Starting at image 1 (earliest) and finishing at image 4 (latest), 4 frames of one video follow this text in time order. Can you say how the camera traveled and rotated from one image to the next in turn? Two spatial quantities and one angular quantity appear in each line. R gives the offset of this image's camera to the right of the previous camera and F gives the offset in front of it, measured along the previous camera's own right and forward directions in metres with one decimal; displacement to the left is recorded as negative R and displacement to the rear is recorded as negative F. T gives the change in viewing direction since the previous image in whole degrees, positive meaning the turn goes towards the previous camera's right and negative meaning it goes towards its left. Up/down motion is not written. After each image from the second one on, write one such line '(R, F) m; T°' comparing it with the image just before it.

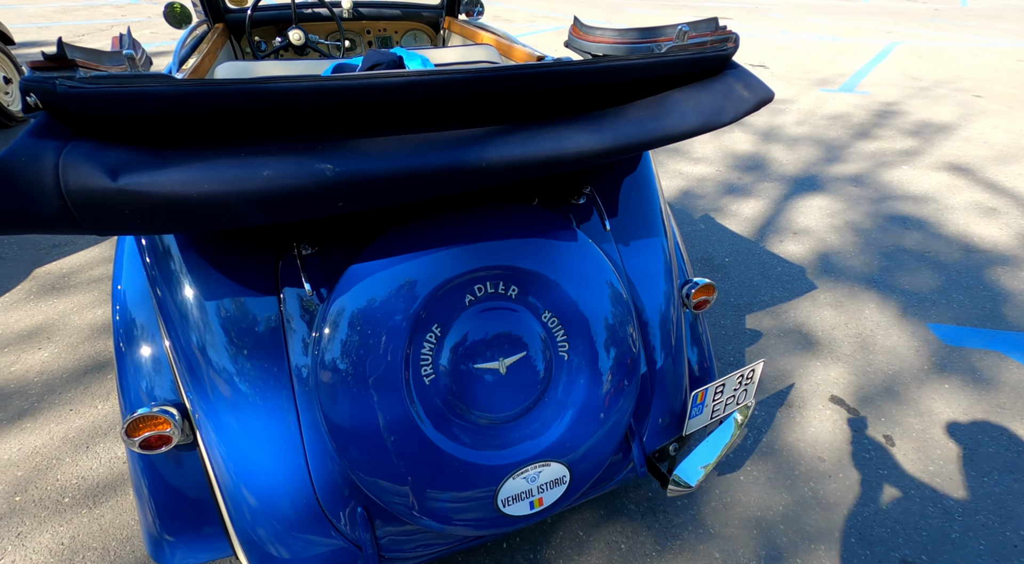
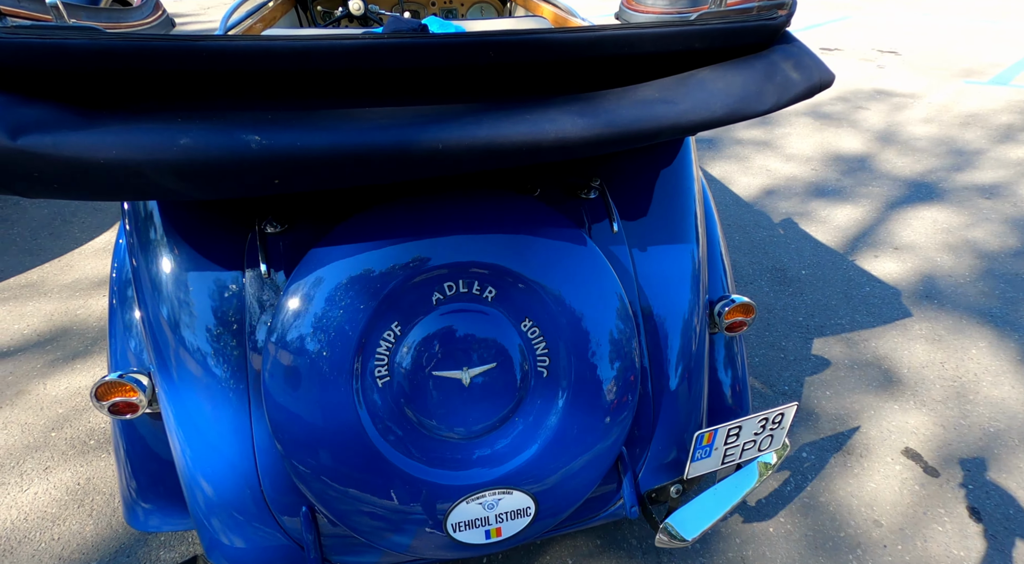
(+0.4, +0.3) m; -10°
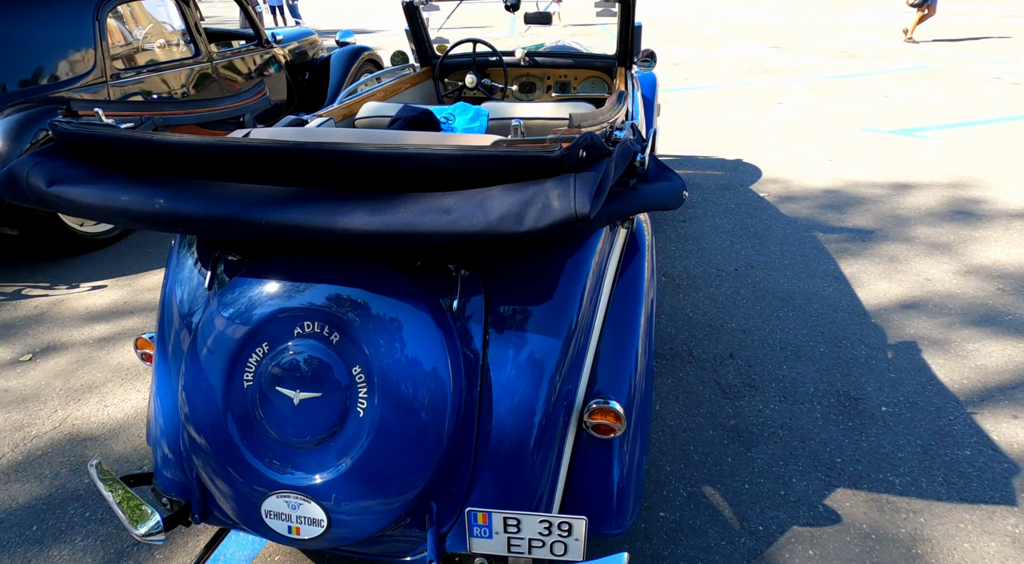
(+1.3, +0.1) m; -28°
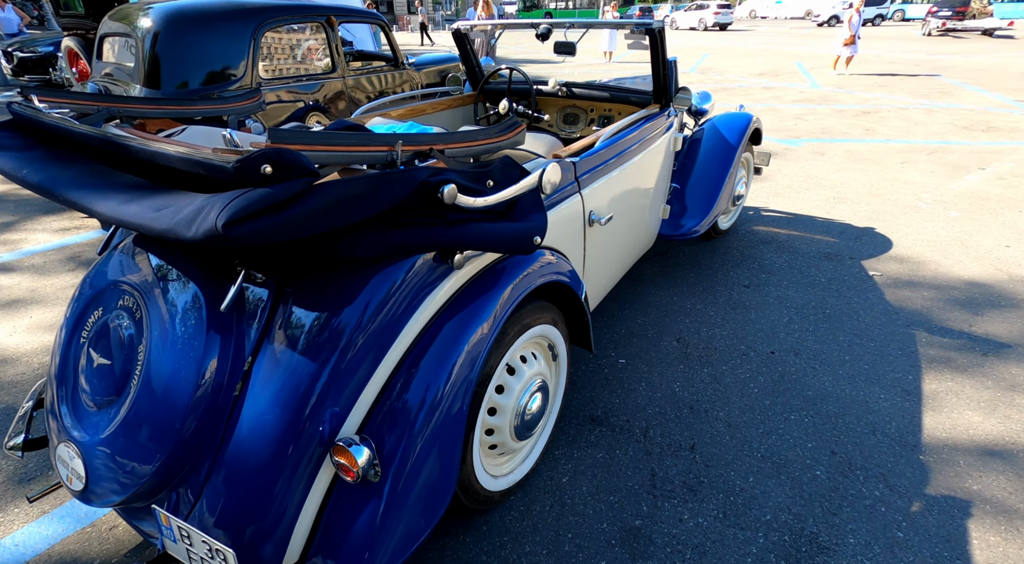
(+1.2, +0.4) m; -23°
